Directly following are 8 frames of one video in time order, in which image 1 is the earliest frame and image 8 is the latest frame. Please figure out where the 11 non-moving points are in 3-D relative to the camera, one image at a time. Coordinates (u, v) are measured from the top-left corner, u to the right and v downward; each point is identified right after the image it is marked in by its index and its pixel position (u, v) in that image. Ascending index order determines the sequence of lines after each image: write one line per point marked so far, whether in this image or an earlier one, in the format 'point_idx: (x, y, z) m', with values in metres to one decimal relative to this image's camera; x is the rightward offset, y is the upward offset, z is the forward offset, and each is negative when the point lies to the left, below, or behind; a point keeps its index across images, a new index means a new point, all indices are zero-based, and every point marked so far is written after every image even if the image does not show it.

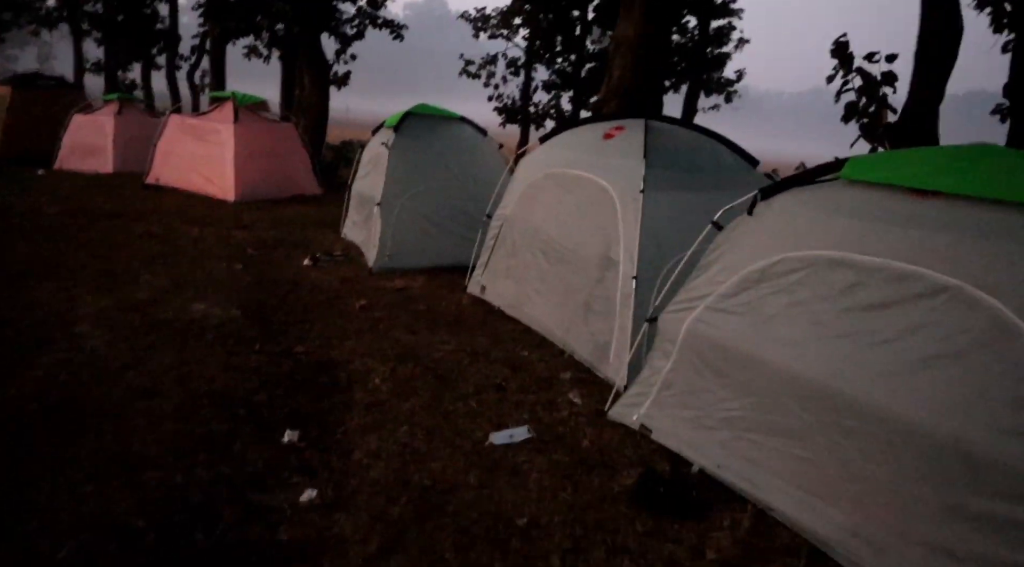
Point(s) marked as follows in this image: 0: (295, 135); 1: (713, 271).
0: (-4.0, +2.8, +13.4) m
1: (+1.2, +0.1, +4.4) m
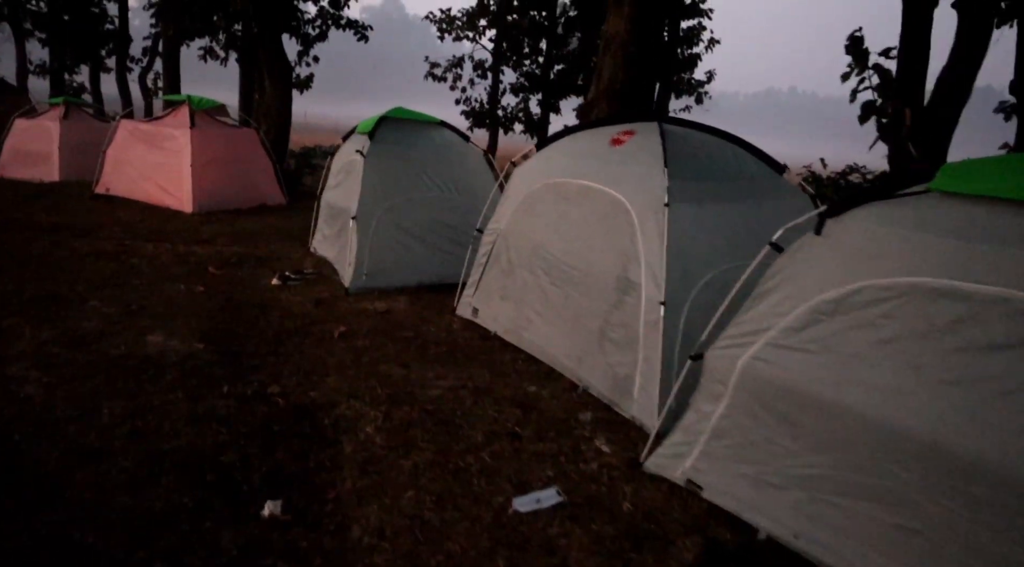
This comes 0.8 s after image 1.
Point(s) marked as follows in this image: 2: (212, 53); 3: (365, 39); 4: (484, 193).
0: (-4.4, +2.5, +12.4) m
1: (+1.4, -0.1, +3.8) m
2: (-6.9, +5.3, +16.6) m
3: (-3.4, +5.7, +16.7) m
4: (-0.3, +1.0, +8.2) m
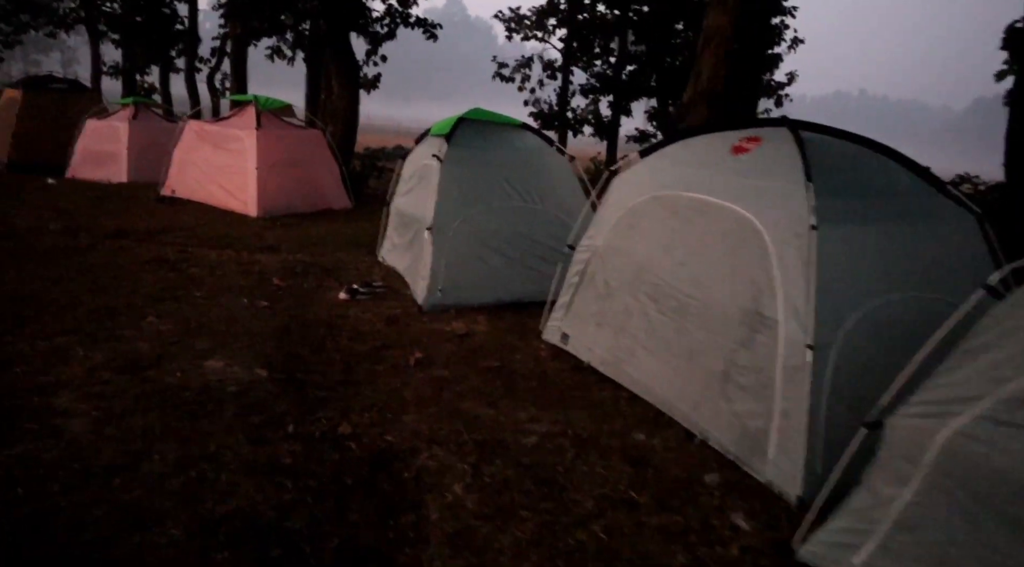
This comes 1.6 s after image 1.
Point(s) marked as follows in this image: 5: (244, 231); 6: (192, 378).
0: (-3.1, +2.3, +12.0) m
1: (+1.9, -0.3, +2.9) m
2: (-5.2, +5.2, +16.3) m
3: (-1.7, +5.5, +16.2) m
4: (+0.6, +0.8, +7.5) m
5: (-3.7, +0.7, +10.0) m
6: (-2.1, -0.6, +4.8) m
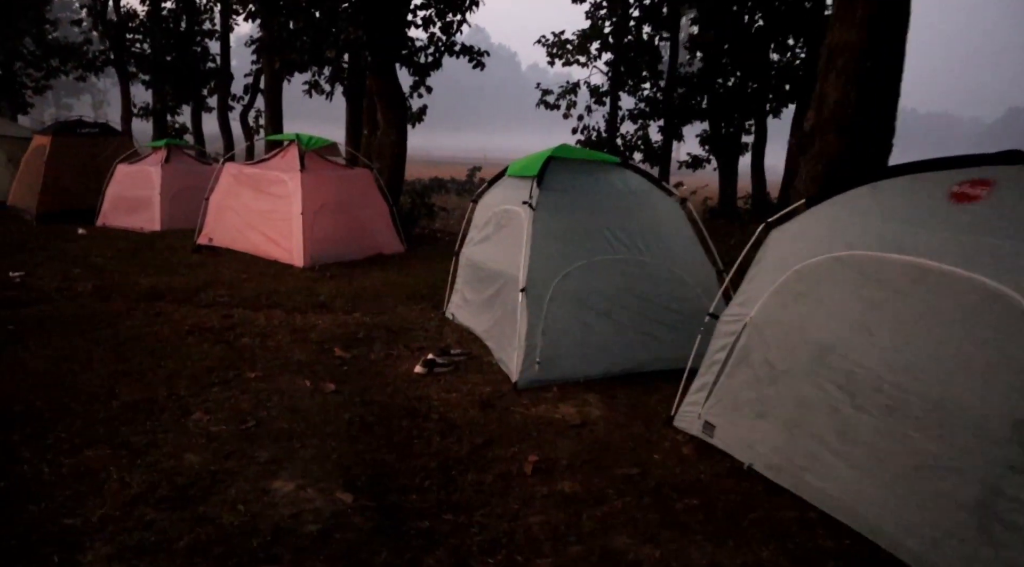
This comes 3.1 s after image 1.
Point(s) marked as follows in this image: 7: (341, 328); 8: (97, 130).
0: (-2.1, +1.5, +11.0) m
1: (+2.7, -0.7, +1.7) m
2: (-4.2, +4.2, +15.5) m
3: (-0.7, +4.6, +15.3) m
4: (+1.5, +0.3, +6.3) m
5: (-2.7, 0.0, +9.0) m
6: (-1.3, -1.2, +3.7) m
7: (-1.7, -0.4, +7.3) m
8: (-8.0, +3.0, +14.1) m
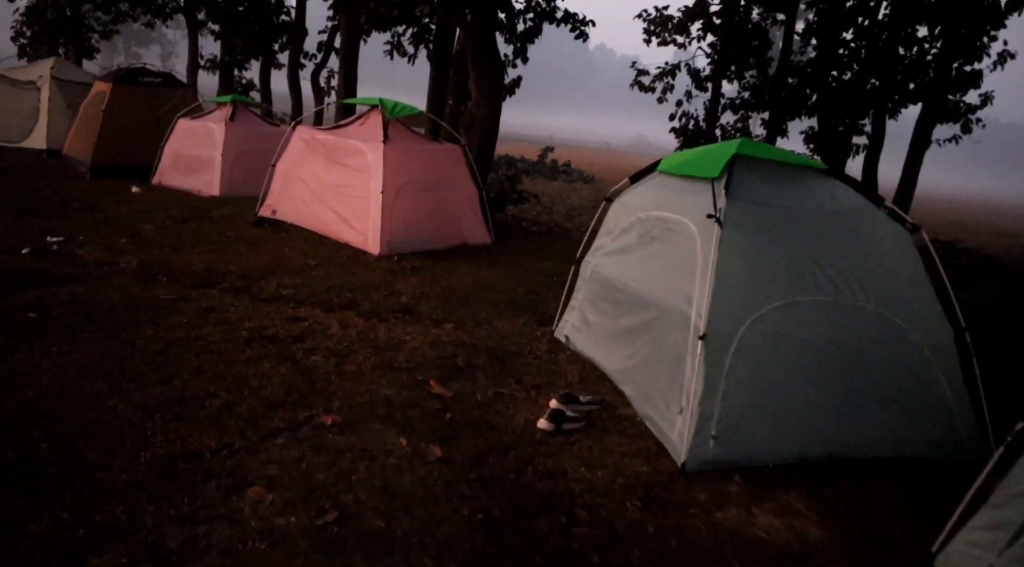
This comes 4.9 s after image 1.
0: (-0.6, +1.6, +9.5) m
1: (+3.4, -1.3, -0.1) m
2: (-2.2, +4.5, +14.0) m
3: (+1.3, +4.6, +13.5) m
4: (+2.6, -0.1, +4.6) m
5: (-1.5, 0.0, +7.5) m
6: (-0.5, -1.4, +2.2) m
7: (-0.6, -0.5, +5.8) m
8: (-6.2, +3.6, +12.8) m
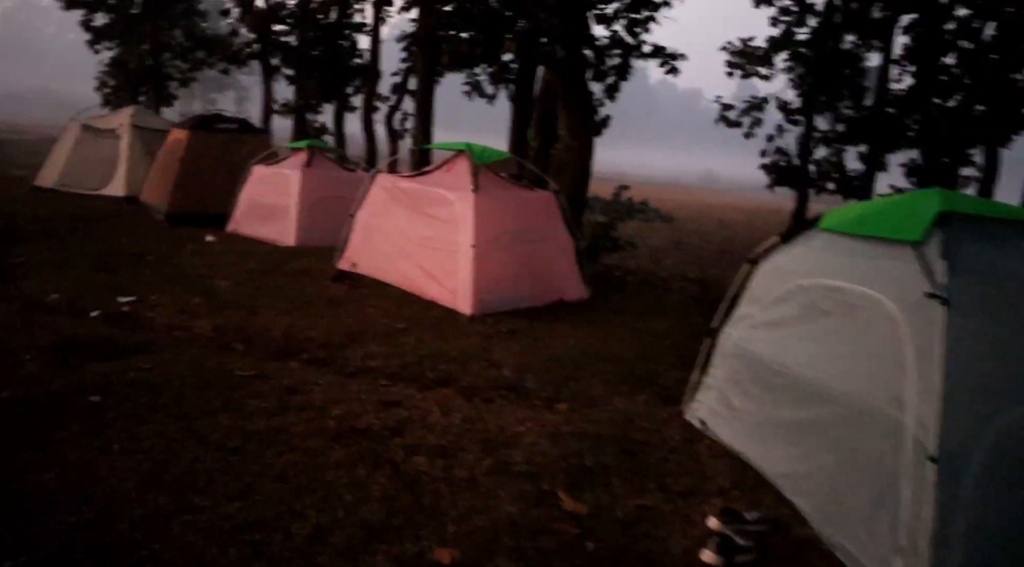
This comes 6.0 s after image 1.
0: (+0.5, +0.9, +8.6) m
1: (+3.8, -1.5, -1.3) m
2: (-0.6, +3.6, +13.4) m
3: (+2.8, +3.7, +12.7) m
4: (+3.4, -0.5, +3.4) m
5: (-0.5, -0.6, +6.7) m
6: (+0.1, -1.7, +1.2) m
7: (+0.3, -1.0, +4.8) m
8: (-4.8, +2.7, +12.5) m
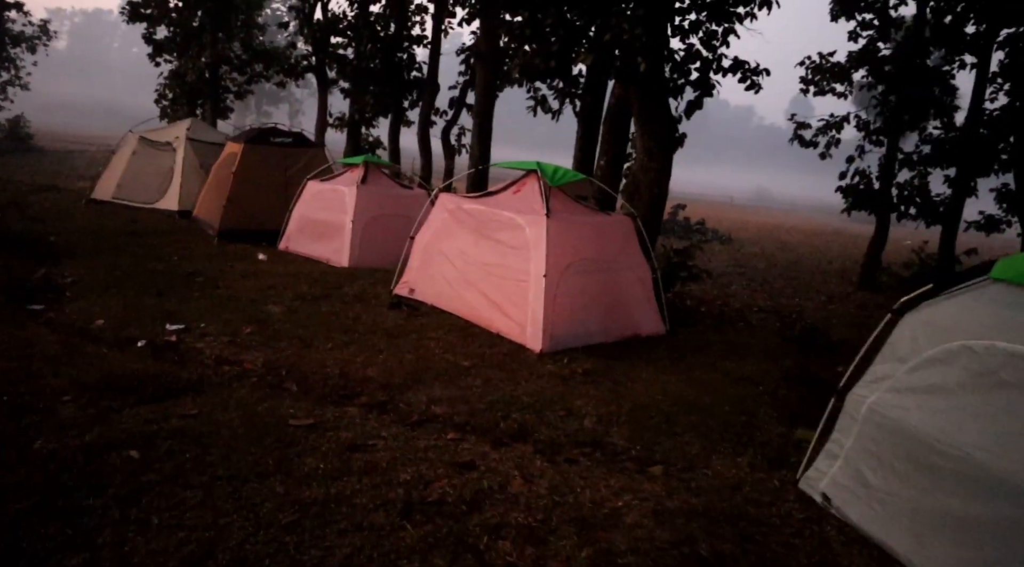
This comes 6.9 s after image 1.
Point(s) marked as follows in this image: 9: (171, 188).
0: (+1.4, +0.5, +7.9) m
1: (+4.0, -1.7, -2.3) m
2: (+0.5, +3.2, +12.8) m
3: (+3.9, +3.2, +11.8) m
4: (+3.8, -0.9, +2.5) m
5: (+0.2, -0.9, +6.0) m
6: (+0.4, -1.9, +0.4) m
7: (+0.8, -1.3, +4.1) m
8: (-3.7, +2.4, +12.1) m
9: (-6.4, +1.8, +13.7) m
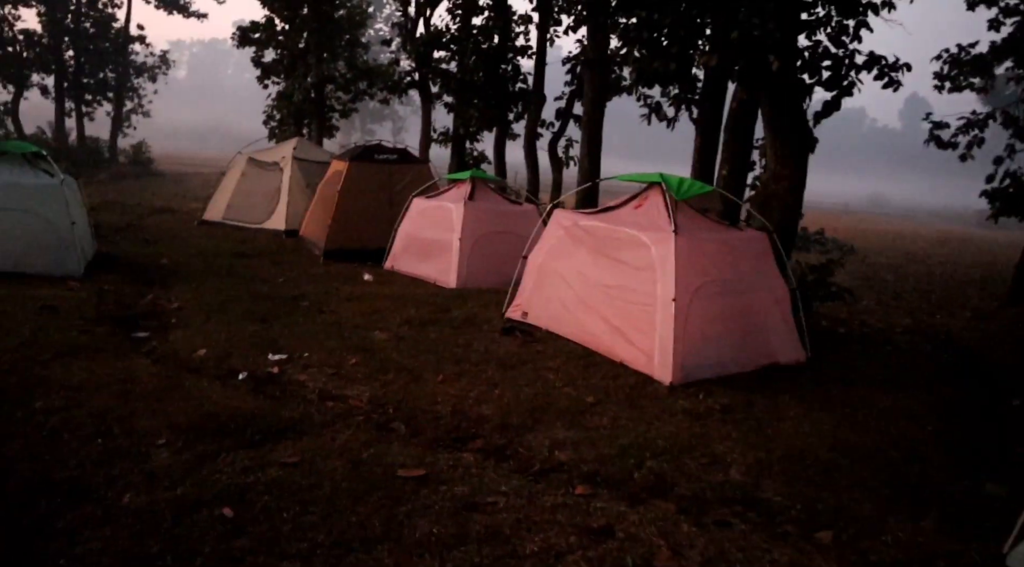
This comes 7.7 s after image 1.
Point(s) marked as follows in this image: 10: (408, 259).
0: (+2.5, +0.3, +7.0) m
1: (+3.8, -1.8, -3.5) m
2: (+2.4, +2.9, +12.0) m
3: (+5.6, +2.9, +10.6) m
4: (+4.3, -1.0, +1.3) m
5: (+1.1, -1.1, +5.2) m
6: (+0.7, -2.0, -0.3) m
7: (+1.5, -1.5, +3.2) m
8: (-1.9, +2.1, +11.9) m
9: (-4.4, +1.4, +13.8) m
10: (-1.6, +0.4, +10.7) m
